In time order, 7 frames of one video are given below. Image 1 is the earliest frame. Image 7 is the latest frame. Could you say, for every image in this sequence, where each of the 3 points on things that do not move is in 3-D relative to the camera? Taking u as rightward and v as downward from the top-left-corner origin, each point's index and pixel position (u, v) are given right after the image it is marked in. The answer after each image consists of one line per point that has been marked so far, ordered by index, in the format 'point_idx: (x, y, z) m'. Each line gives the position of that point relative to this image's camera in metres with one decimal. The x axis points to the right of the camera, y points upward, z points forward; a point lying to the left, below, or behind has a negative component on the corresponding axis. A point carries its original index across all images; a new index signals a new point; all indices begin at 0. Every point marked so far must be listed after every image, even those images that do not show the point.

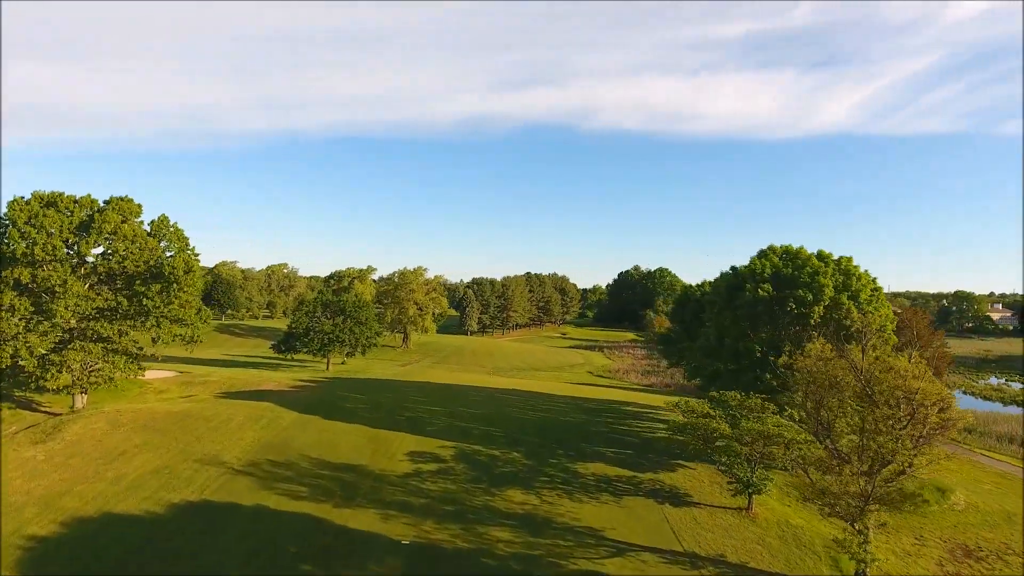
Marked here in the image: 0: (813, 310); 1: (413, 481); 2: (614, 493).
0: (+8.3, -0.6, +17.5) m
1: (-2.6, -5.1, +16.7) m
2: (+2.7, -5.5, +17.0) m
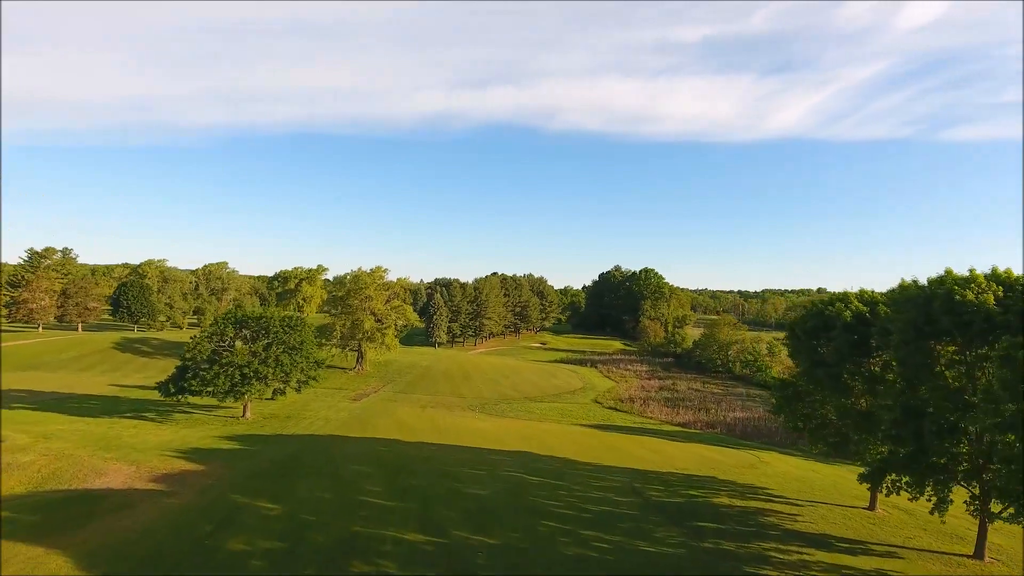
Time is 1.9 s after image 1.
0: (+9.8, -1.1, +6.2) m
1: (-1.1, -5.5, +4.7) m
2: (+4.2, -5.9, +5.3) m
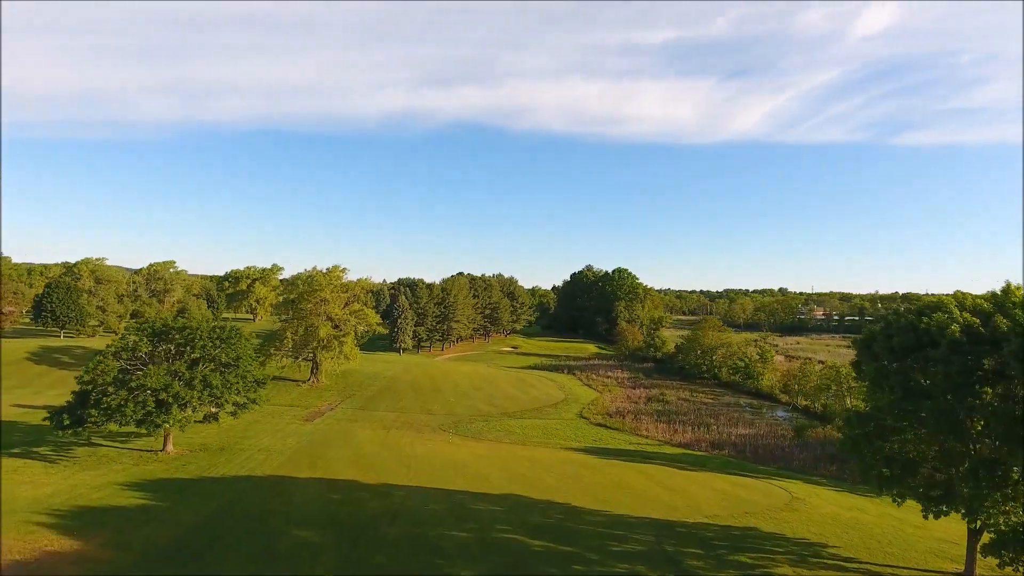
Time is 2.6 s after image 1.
0: (+10.4, -1.2, +2.0) m
1: (-0.3, -5.7, -0.1) m
2: (+4.9, -6.1, +0.8) m
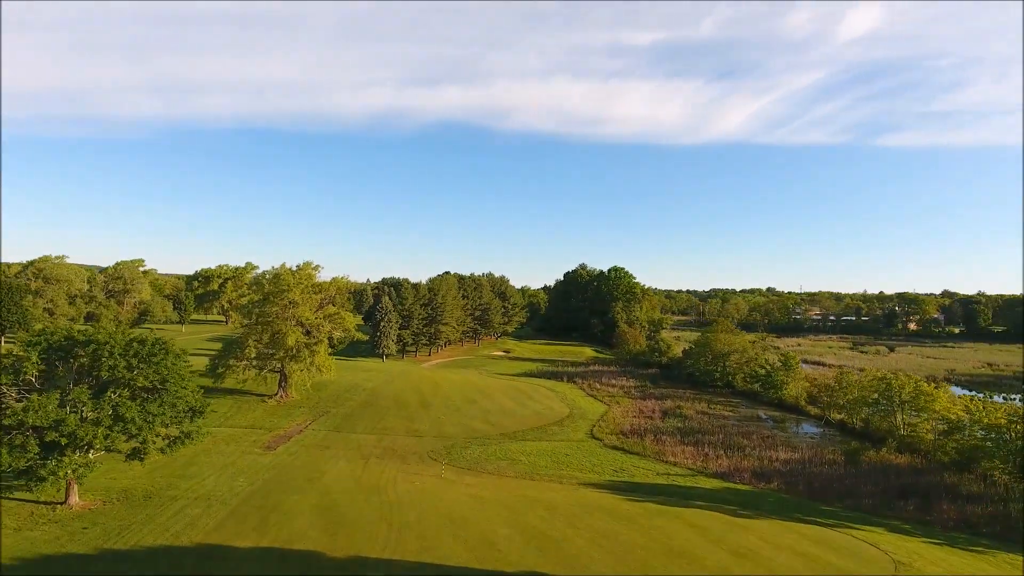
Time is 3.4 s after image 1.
0: (+11.2, -1.2, -3.0) m
1: (+0.6, -5.7, -5.4) m
2: (+5.8, -6.1, -4.4) m
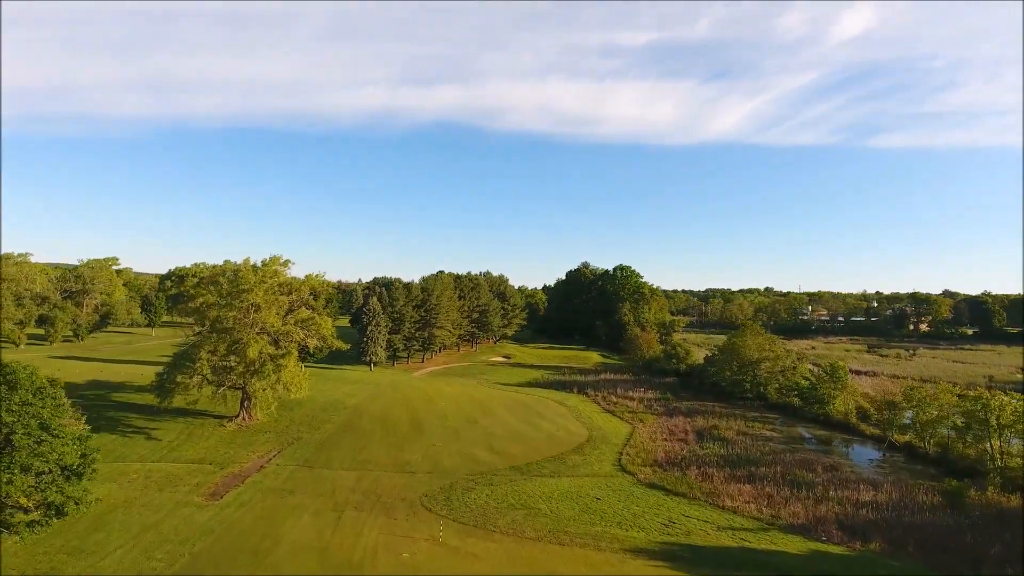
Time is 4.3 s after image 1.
0: (+12.1, -1.2, -9.0) m
1: (+1.4, -5.7, -11.5) m
2: (+6.7, -6.1, -10.4) m
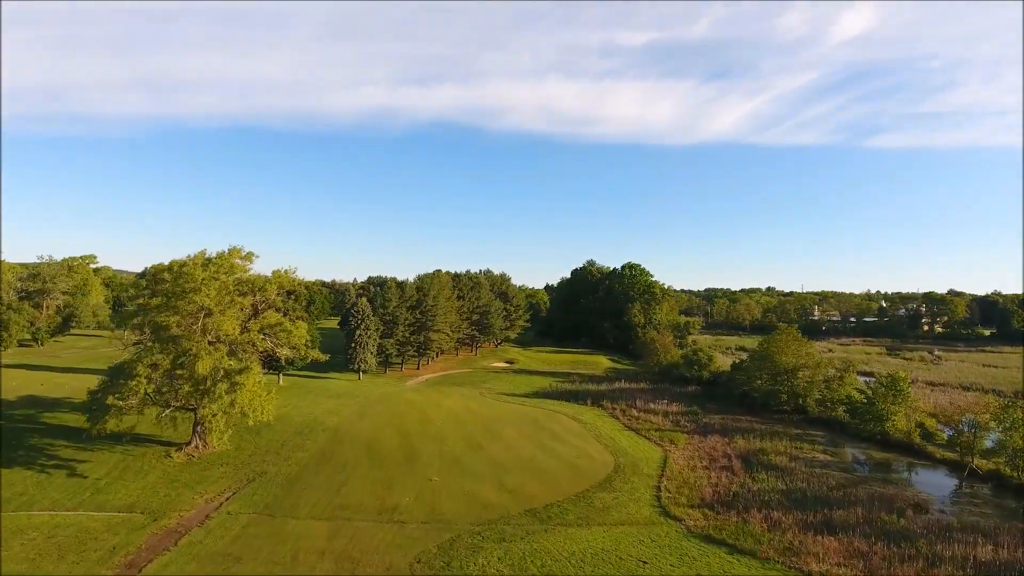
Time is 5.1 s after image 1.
0: (+12.7, -1.2, -14.4) m
1: (+2.1, -5.6, -16.9) m
2: (+7.3, -6.0, -15.8) m
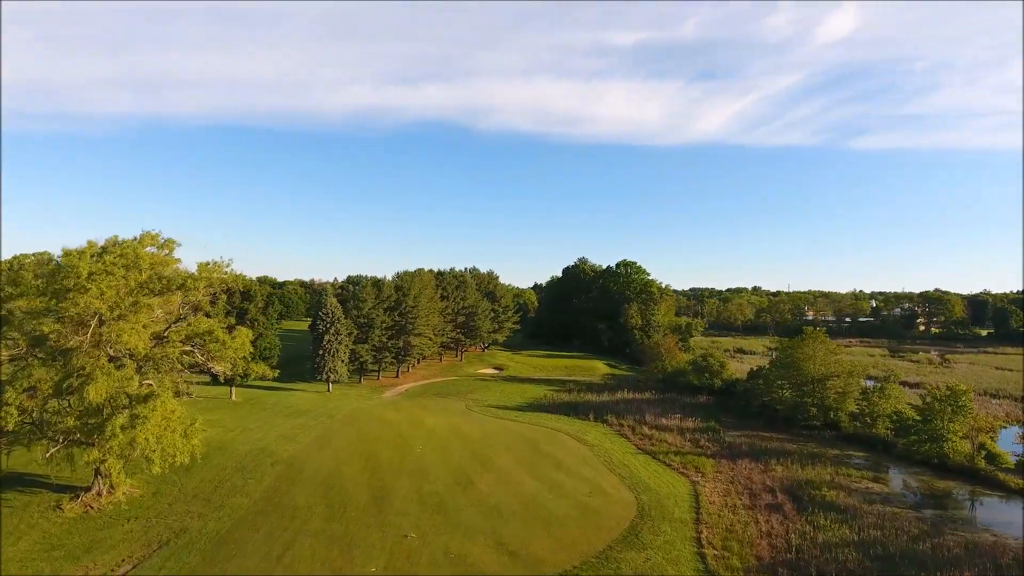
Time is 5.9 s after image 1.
0: (+13.7, -1.1, -19.5) m
1: (+3.1, -5.5, -22.3) m
2: (+8.3, -5.9, -21.0) m
